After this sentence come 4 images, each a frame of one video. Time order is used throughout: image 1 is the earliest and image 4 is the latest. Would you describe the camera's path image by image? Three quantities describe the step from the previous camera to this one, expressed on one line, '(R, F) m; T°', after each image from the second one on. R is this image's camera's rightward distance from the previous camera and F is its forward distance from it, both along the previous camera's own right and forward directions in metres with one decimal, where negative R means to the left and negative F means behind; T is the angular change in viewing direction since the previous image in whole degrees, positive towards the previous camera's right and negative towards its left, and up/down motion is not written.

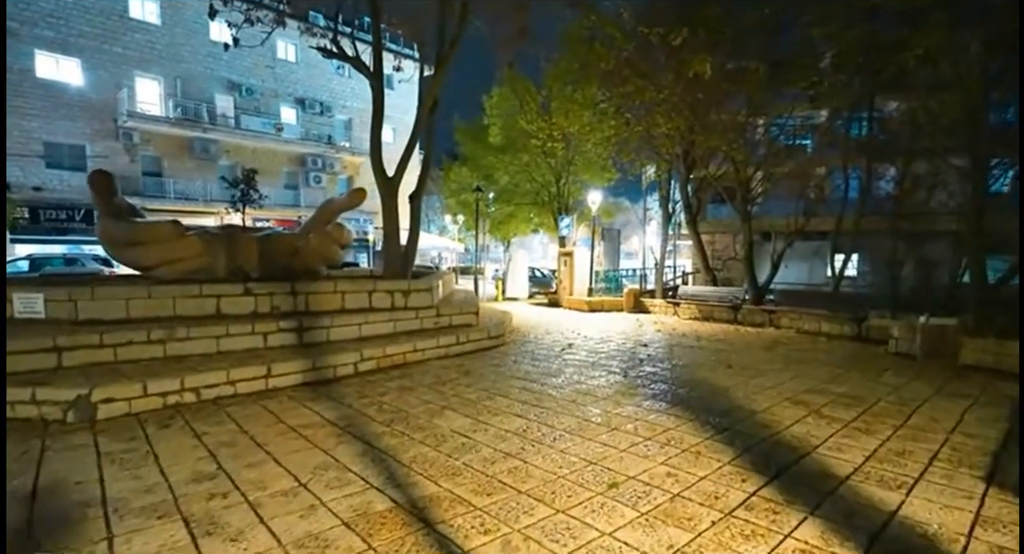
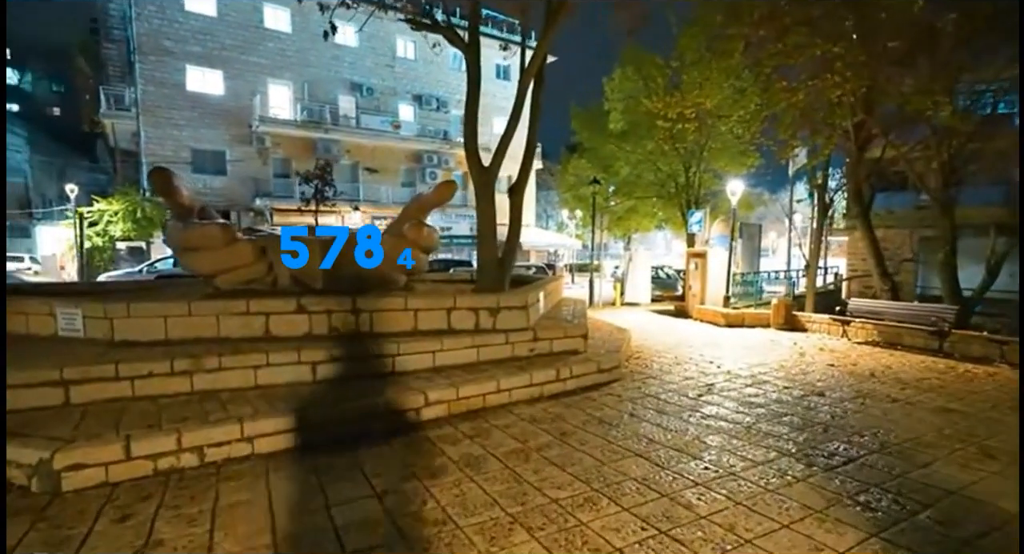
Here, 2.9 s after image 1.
(0.0, +1.4) m; -12°
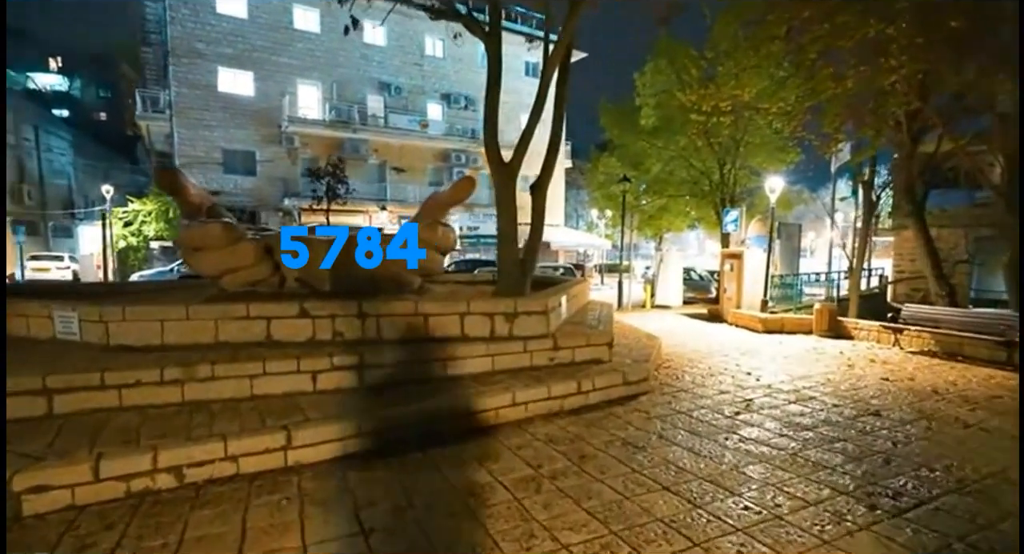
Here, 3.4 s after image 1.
(+0.1, +0.4) m; -3°
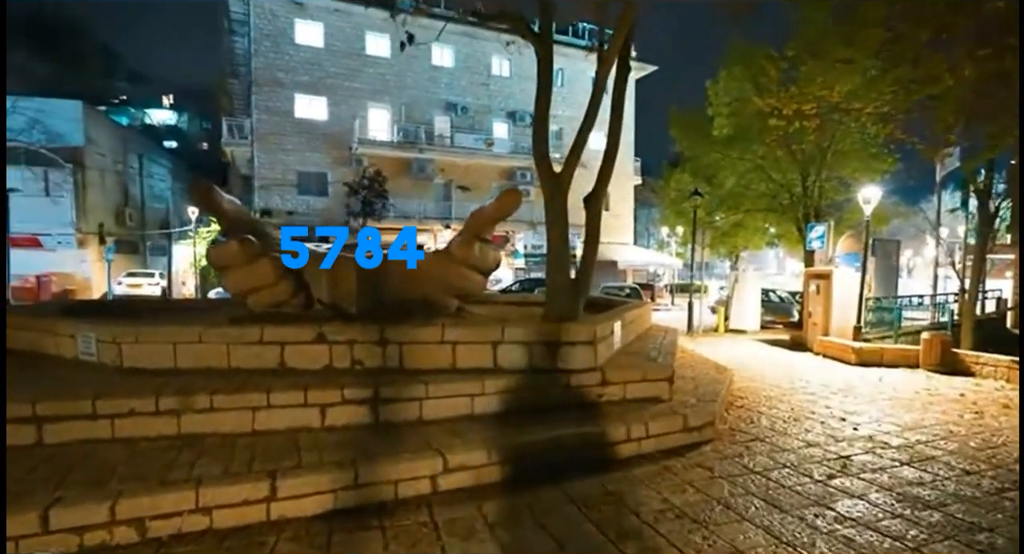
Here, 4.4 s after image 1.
(+0.2, +0.6) m; -7°
